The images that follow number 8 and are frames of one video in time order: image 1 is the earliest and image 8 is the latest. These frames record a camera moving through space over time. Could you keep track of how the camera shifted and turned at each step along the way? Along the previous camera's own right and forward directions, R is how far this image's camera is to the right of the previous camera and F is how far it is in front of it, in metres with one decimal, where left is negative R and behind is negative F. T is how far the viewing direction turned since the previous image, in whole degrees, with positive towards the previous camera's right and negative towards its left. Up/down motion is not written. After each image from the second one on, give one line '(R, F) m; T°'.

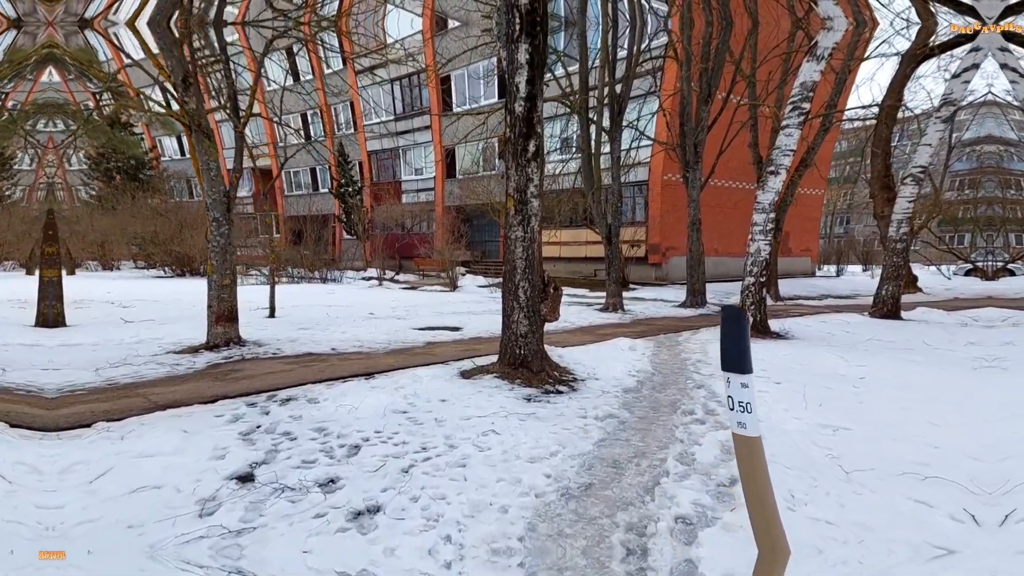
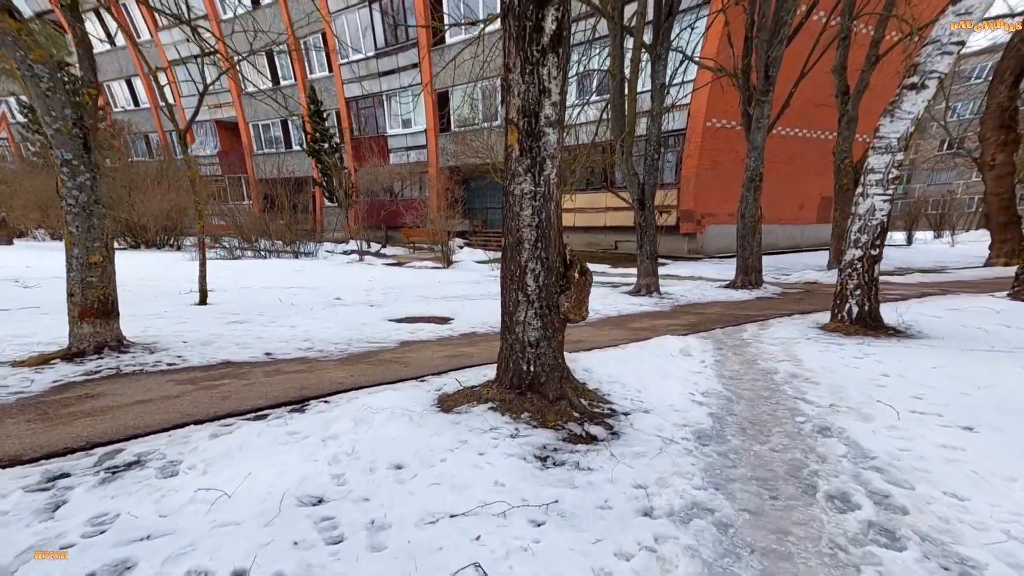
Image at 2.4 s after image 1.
(0.0, +2.2) m; -1°
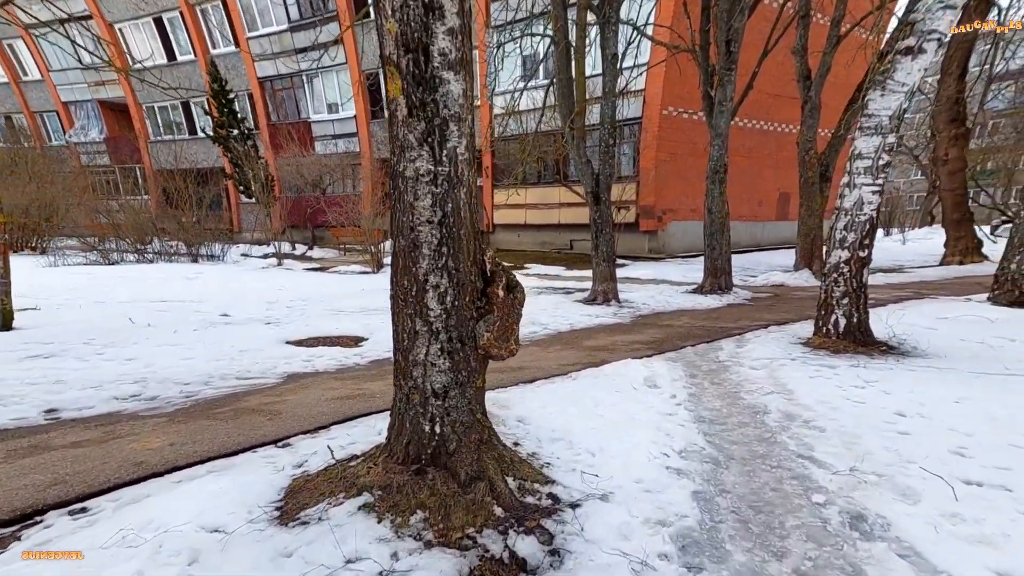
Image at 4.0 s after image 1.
(+0.3, +1.3) m; +4°
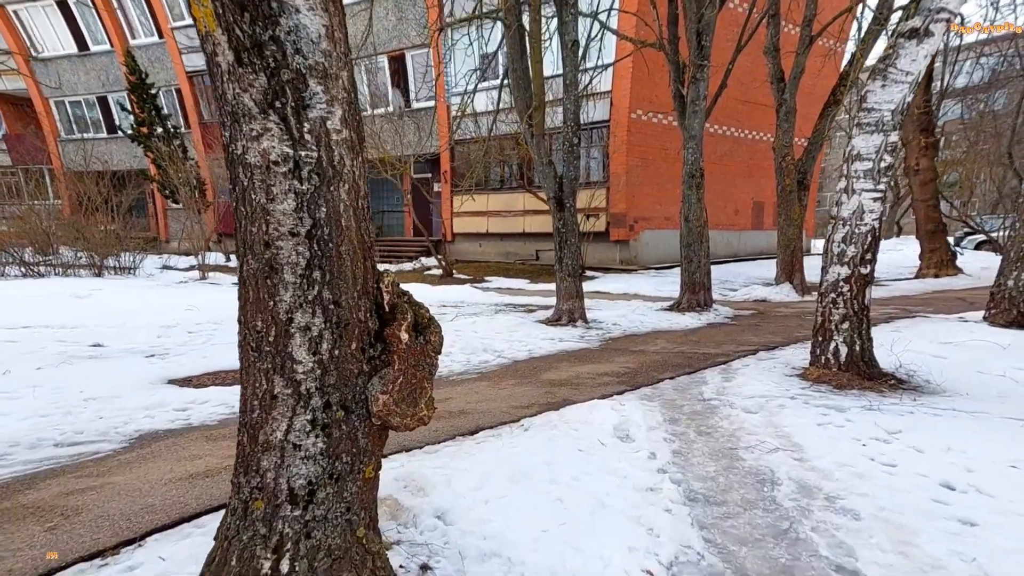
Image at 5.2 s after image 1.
(+0.2, +1.0) m; +3°
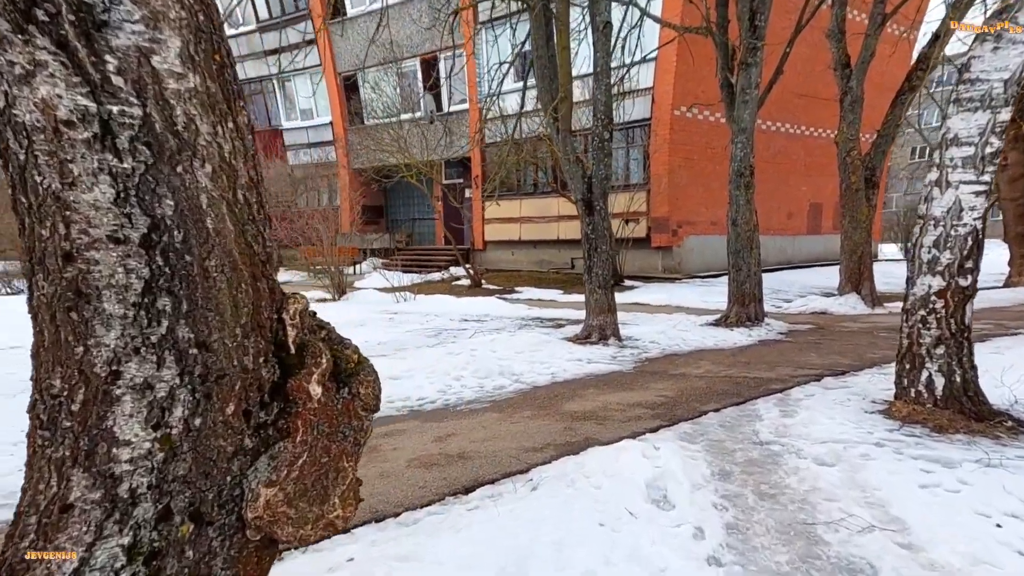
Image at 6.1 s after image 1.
(+0.2, +0.8) m; -4°
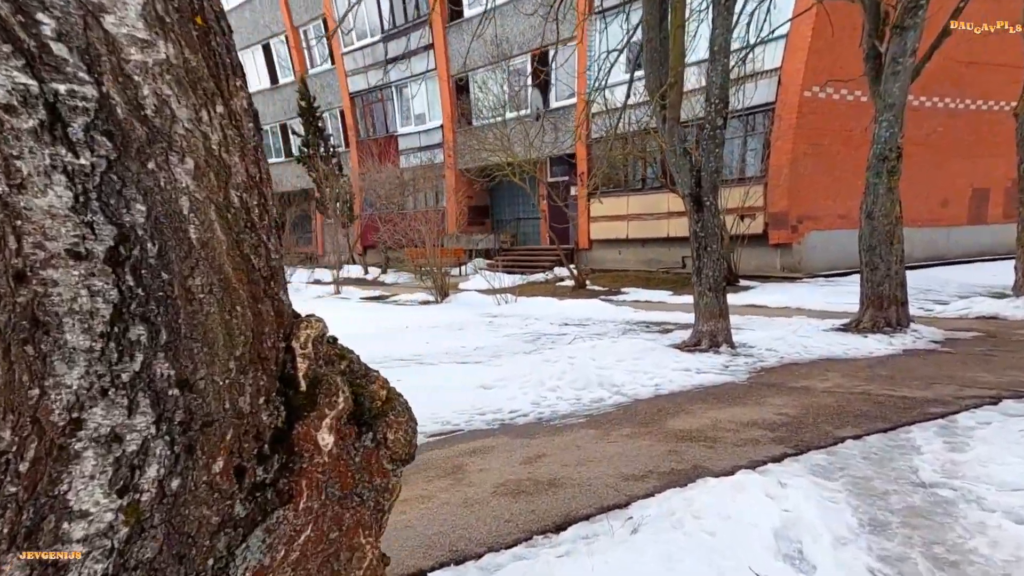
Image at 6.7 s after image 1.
(+0.1, +0.4) m; -11°
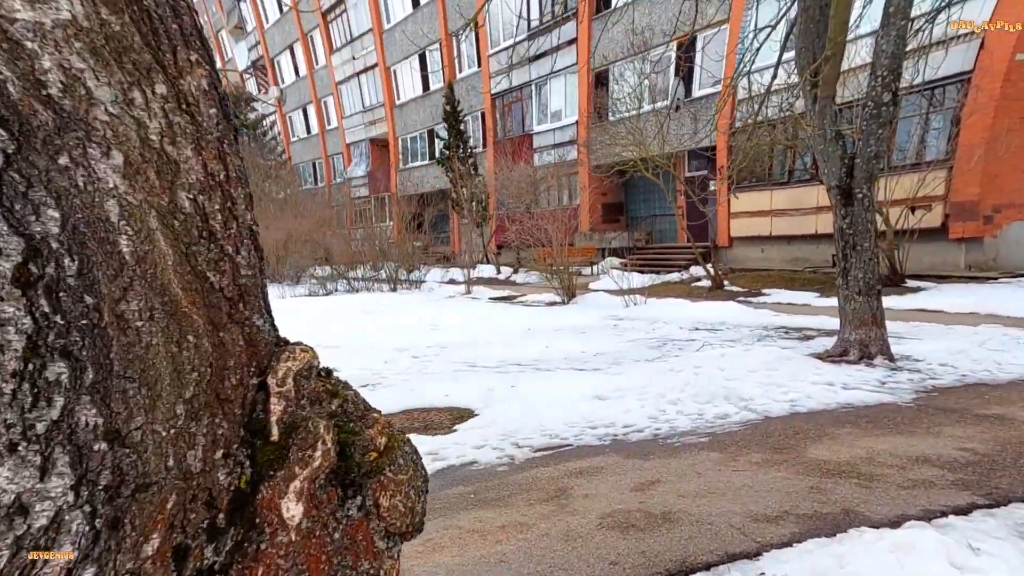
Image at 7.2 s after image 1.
(+0.2, +0.4) m; -14°
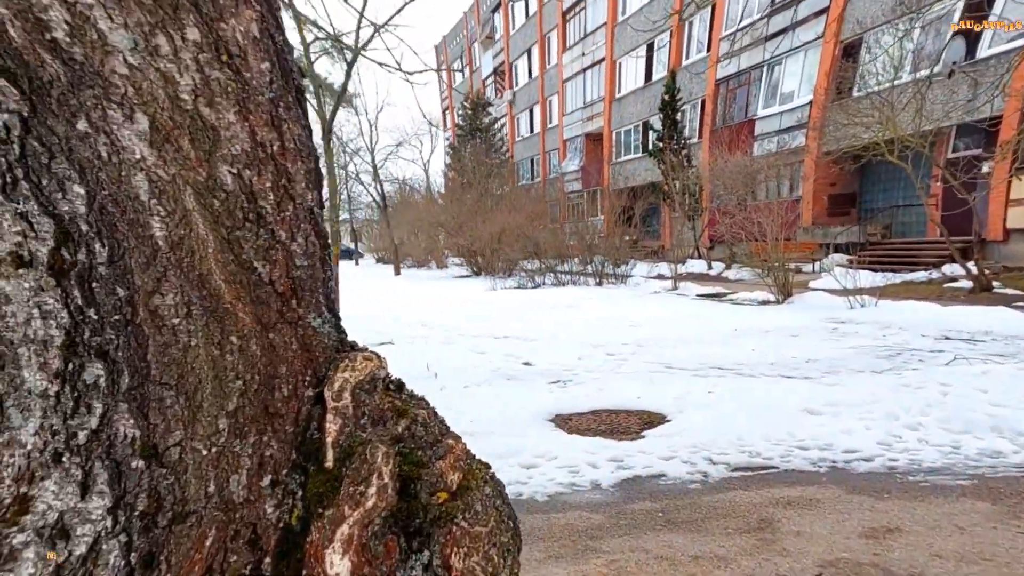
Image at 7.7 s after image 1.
(+0.1, +0.3) m; -20°
